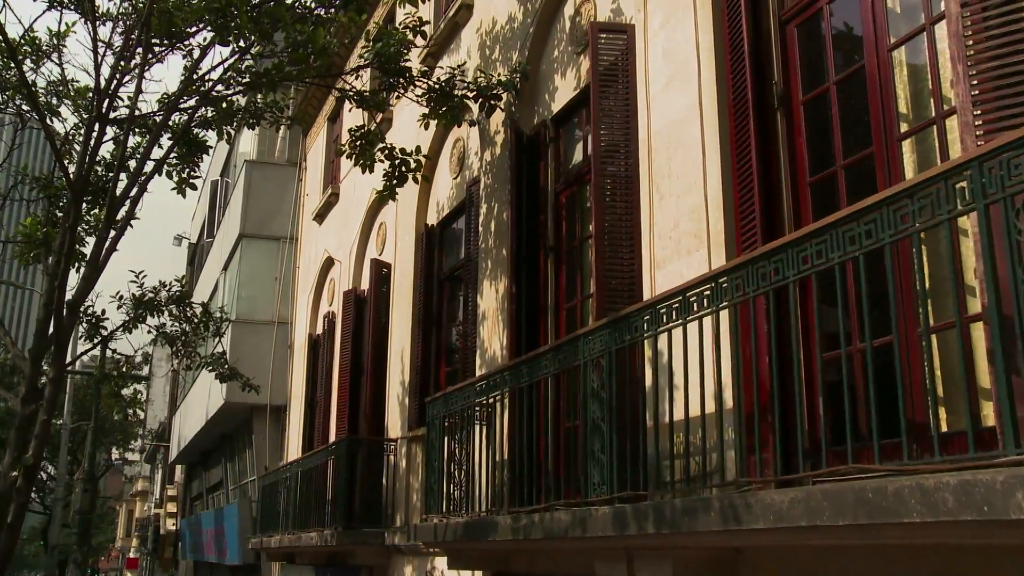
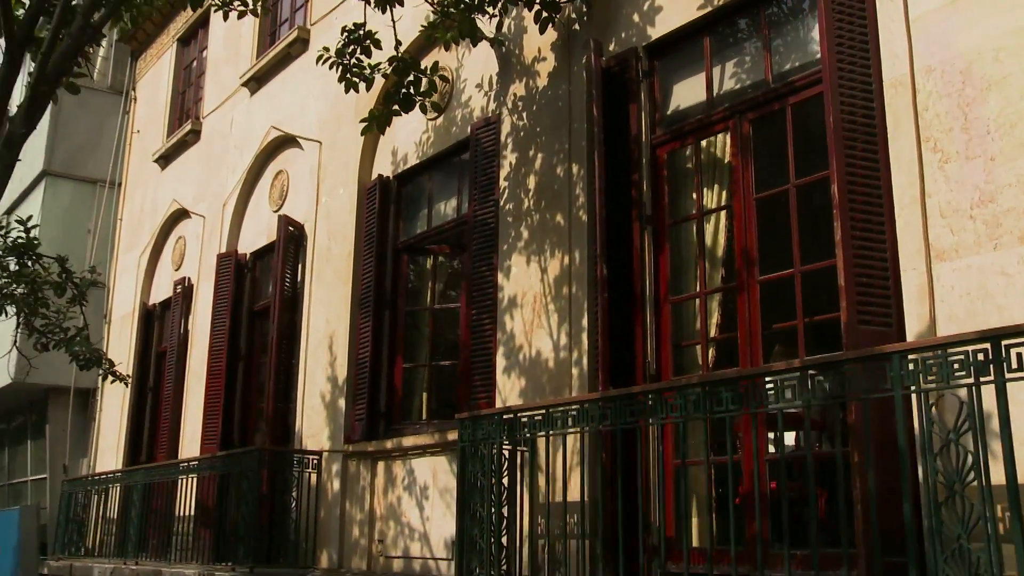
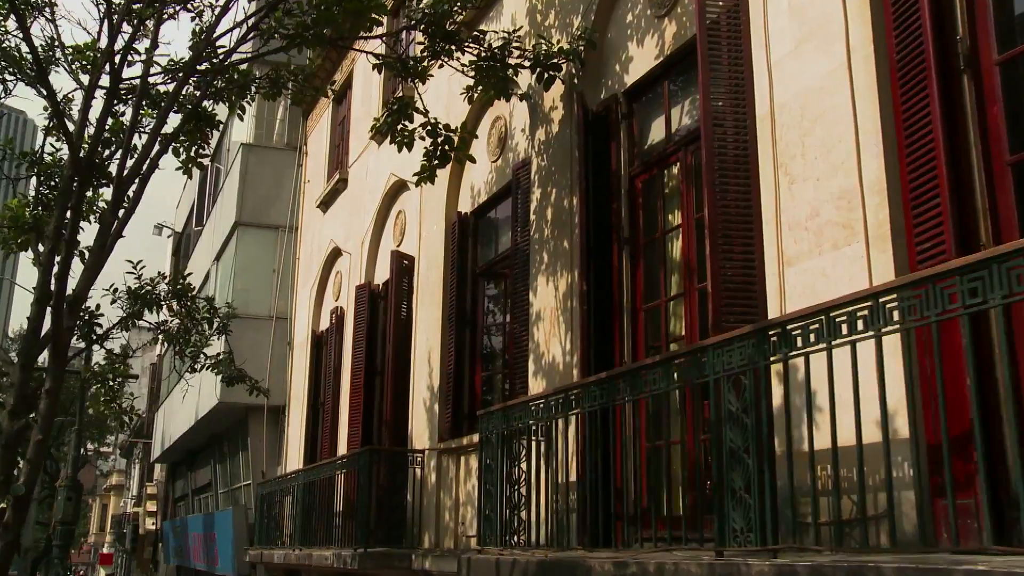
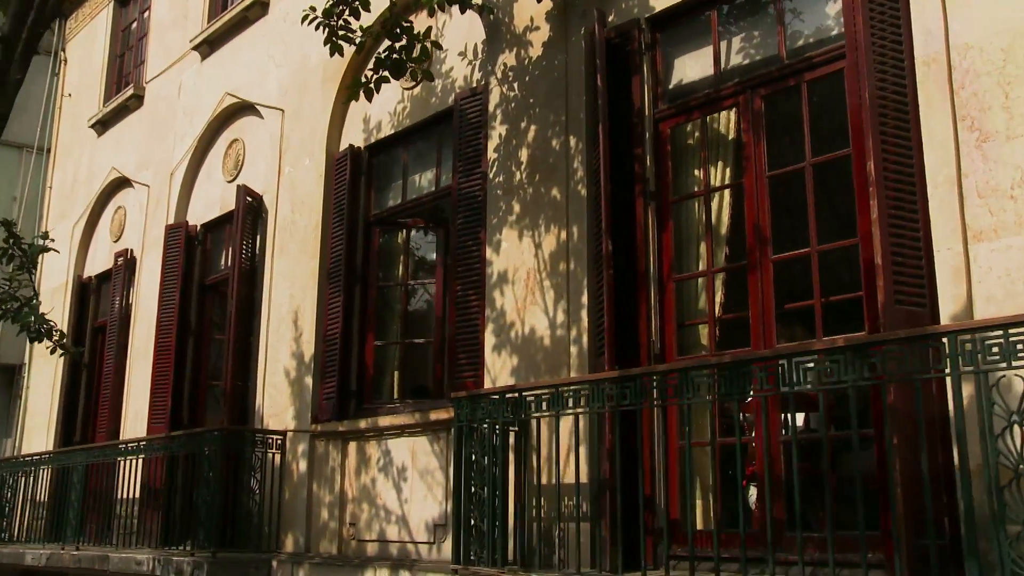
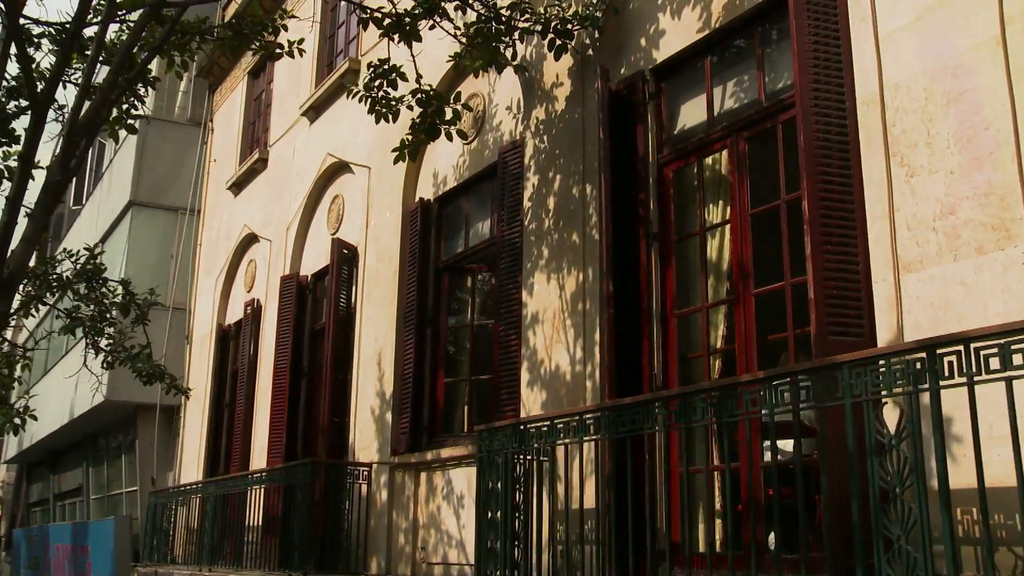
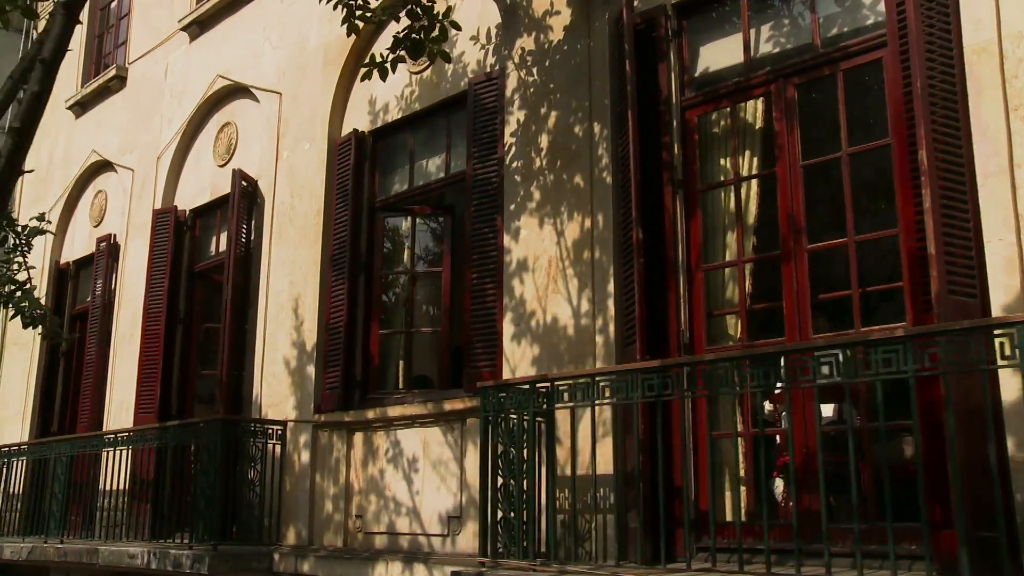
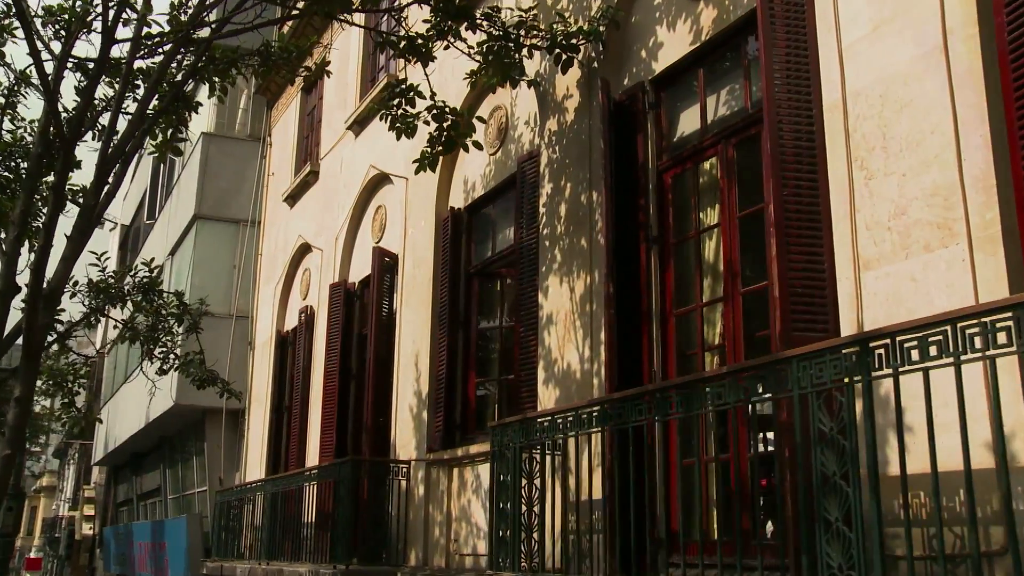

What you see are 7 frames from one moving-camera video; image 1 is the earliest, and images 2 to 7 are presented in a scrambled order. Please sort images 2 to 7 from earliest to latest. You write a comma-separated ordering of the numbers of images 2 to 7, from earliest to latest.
3, 7, 5, 2, 4, 6
